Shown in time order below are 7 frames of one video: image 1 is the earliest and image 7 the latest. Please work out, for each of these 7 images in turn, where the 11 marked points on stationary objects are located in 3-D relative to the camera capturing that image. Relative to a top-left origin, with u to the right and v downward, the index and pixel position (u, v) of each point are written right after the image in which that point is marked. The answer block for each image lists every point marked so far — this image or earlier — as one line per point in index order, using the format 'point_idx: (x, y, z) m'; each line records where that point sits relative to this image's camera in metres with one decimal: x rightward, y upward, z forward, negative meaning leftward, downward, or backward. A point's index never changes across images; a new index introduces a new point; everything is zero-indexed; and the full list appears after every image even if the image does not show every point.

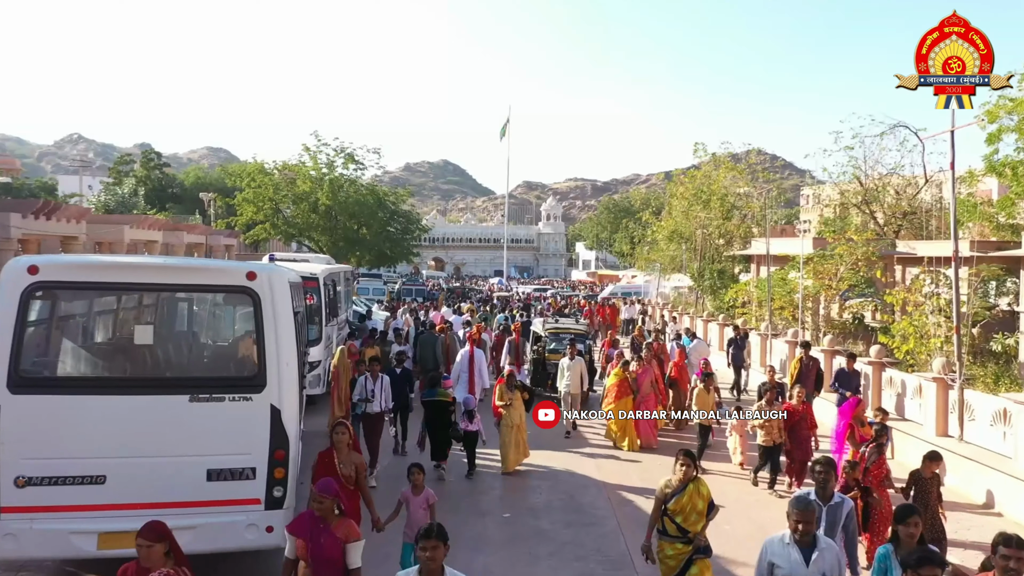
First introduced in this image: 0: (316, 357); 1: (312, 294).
0: (-3.2, -1.2, +13.8) m
1: (-3.3, -0.1, +13.9) m
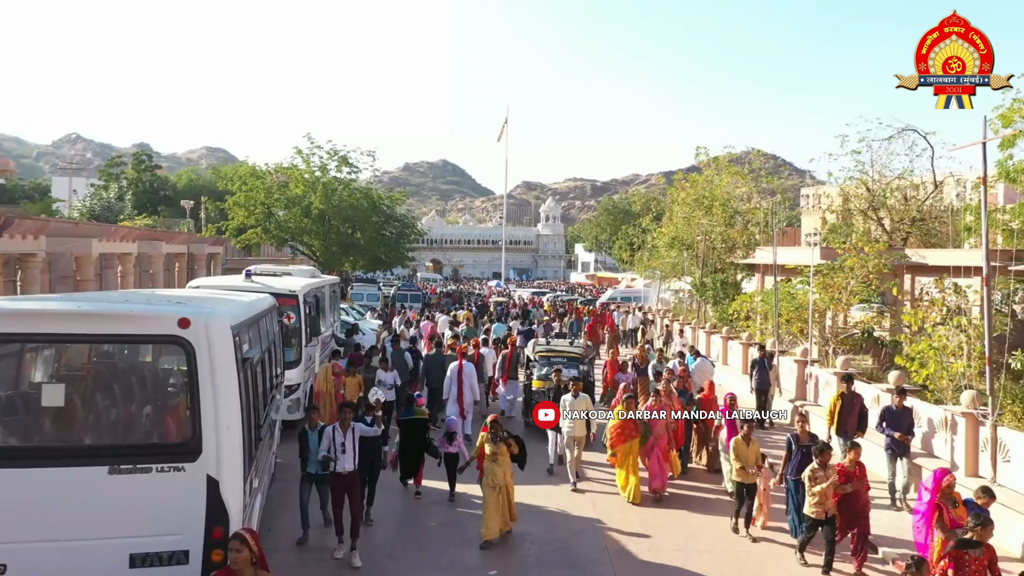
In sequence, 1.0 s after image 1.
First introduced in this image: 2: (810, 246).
0: (-3.4, -1.4, +13.0) m
1: (-3.4, -0.4, +13.1) m
2: (+7.0, +1.0, +19.5) m
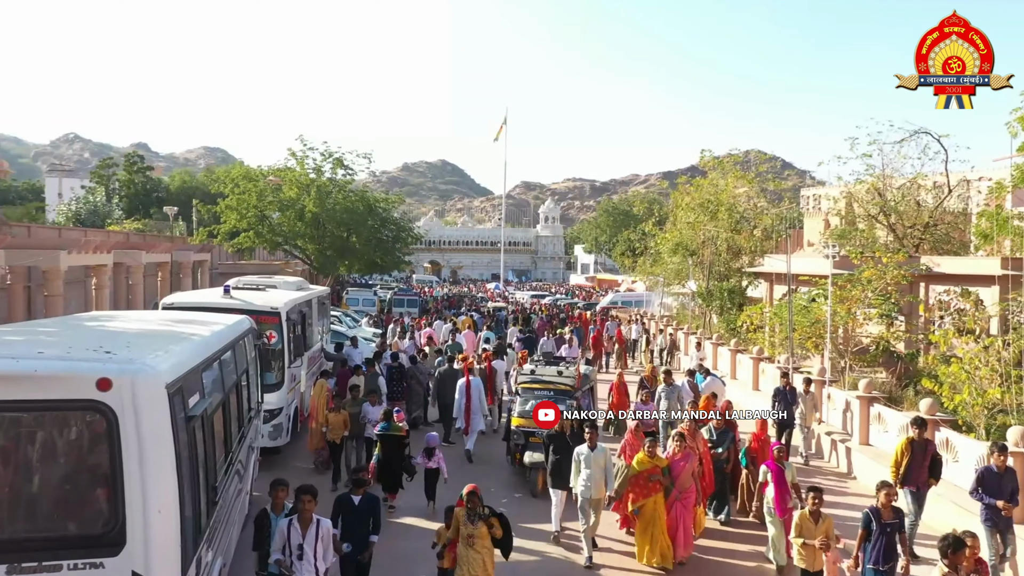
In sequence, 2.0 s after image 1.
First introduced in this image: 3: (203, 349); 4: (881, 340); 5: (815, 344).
0: (-3.4, -1.7, +12.1) m
1: (-3.5, -0.6, +12.1) m
2: (+7.0, +0.7, +18.6) m
3: (-2.2, -0.4, +6.0) m
4: (+7.2, -1.0, +16.3) m
5: (+6.1, -1.1, +16.8) m
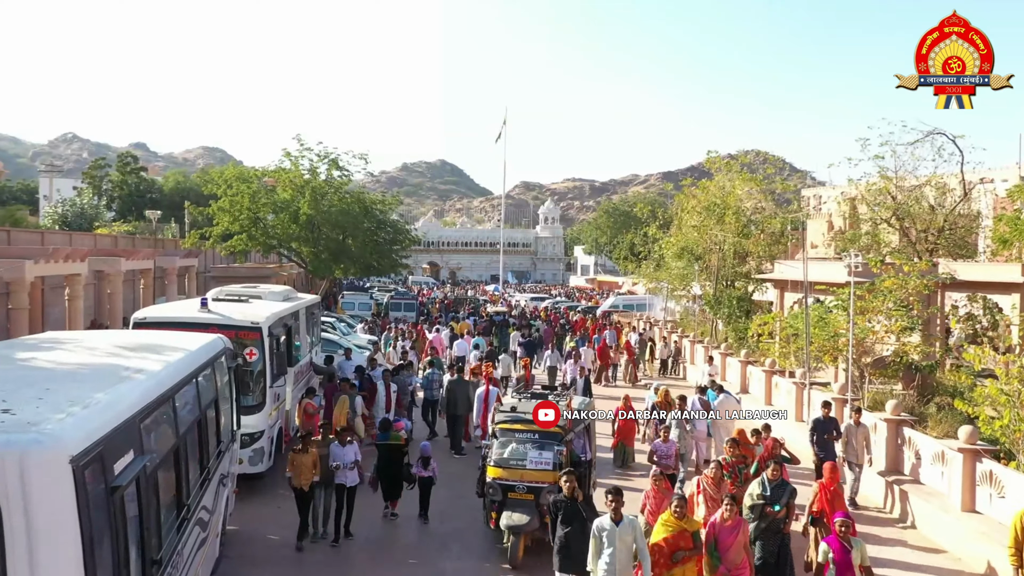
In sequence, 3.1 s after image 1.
0: (-3.4, -1.9, +11.1) m
1: (-3.5, -0.8, +11.2) m
2: (+7.0, +0.5, +17.7) m
3: (-2.2, -0.6, +5.1) m
4: (+7.2, -1.2, +15.4) m
5: (+6.1, -1.3, +15.9) m
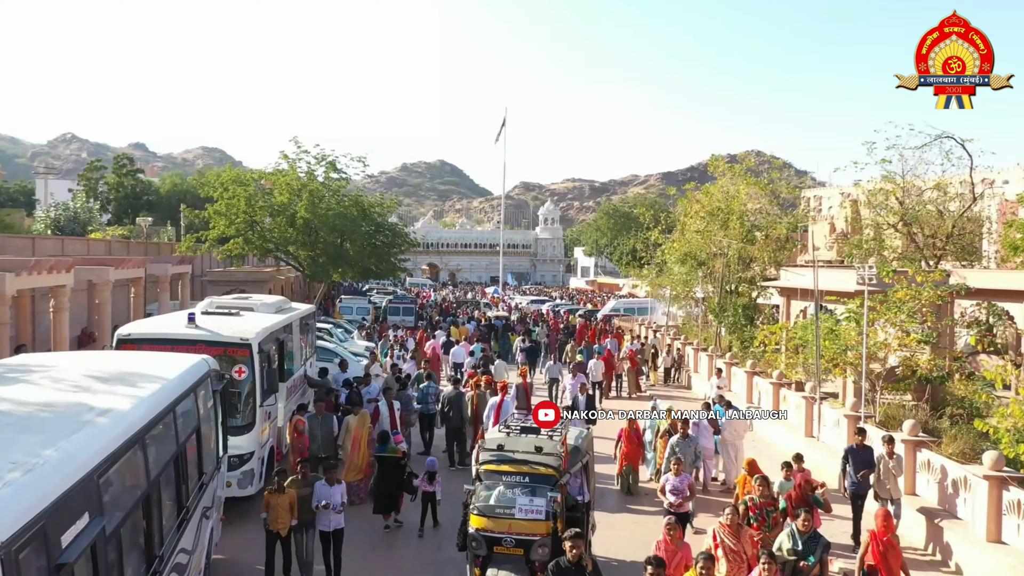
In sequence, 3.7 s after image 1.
0: (-3.4, -2.1, +10.7) m
1: (-3.5, -1.0, +10.8) m
2: (+7.0, +0.4, +17.3) m
3: (-2.2, -0.8, +4.6) m
4: (+7.2, -1.4, +14.9) m
5: (+6.1, -1.5, +15.5) m
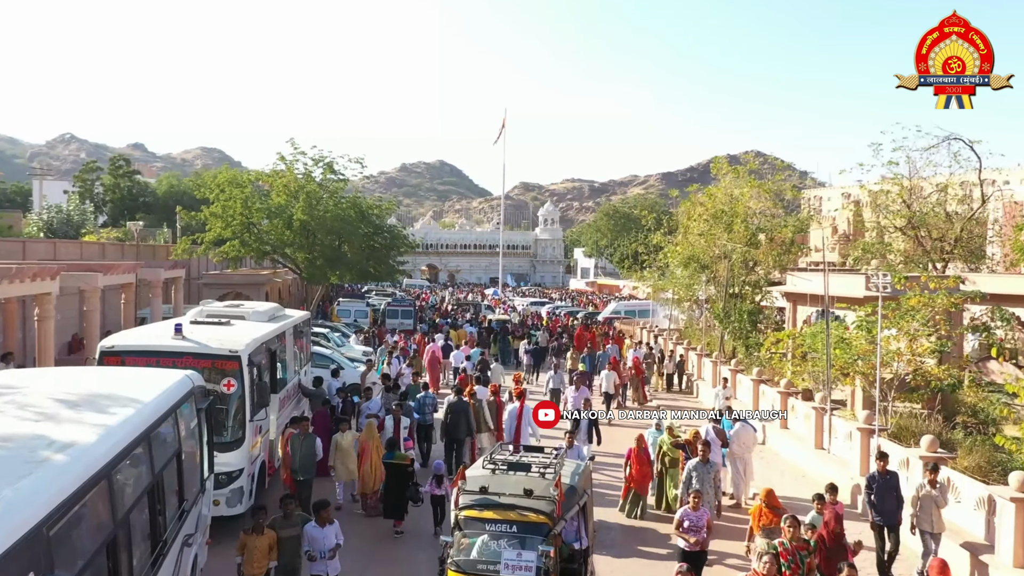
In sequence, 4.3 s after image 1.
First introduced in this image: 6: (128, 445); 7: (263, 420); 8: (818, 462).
0: (-3.4, -2.2, +10.2) m
1: (-3.4, -1.1, +10.3) m
2: (+7.0, +0.2, +16.8) m
3: (-2.2, -0.9, +4.2) m
4: (+7.2, -1.5, +14.5) m
5: (+6.1, -1.6, +15.0) m
6: (-2.4, -1.0, +5.3) m
7: (-3.4, -1.8, +11.4) m
8: (+4.9, -2.8, +13.6) m
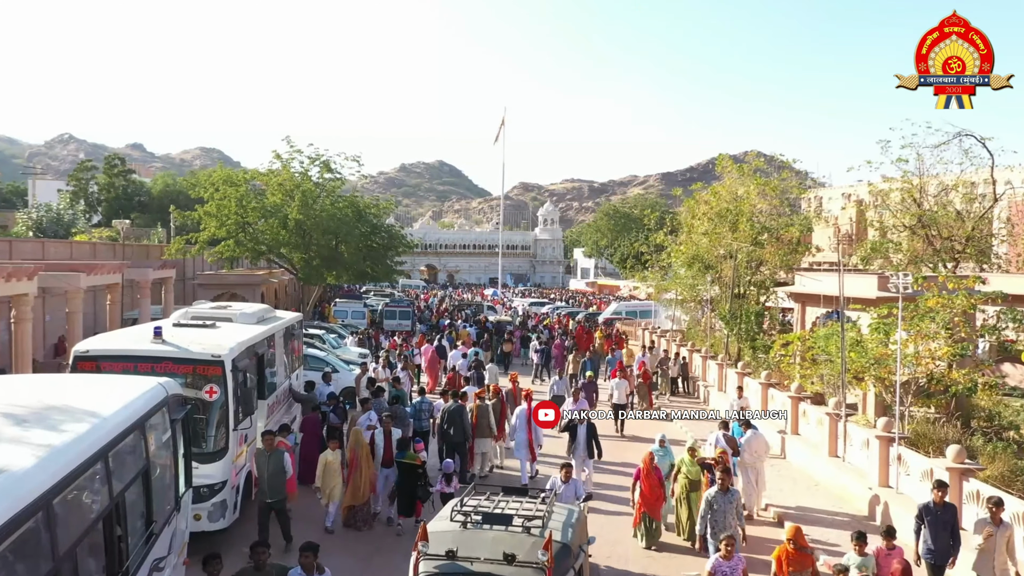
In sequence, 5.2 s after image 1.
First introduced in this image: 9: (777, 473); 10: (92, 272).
0: (-3.4, -2.2, +9.6) m
1: (-3.4, -1.1, +9.7) m
2: (+7.0, +0.2, +16.2) m
3: (-2.2, -0.9, +3.6) m
4: (+7.2, -1.5, +13.9) m
5: (+6.1, -1.6, +14.4) m
6: (-2.4, -1.0, +4.7) m
7: (-3.4, -1.8, +10.7) m
8: (+4.9, -2.8, +13.0) m
9: (+4.3, -3.0, +13.8) m
10: (-8.6, +0.3, +17.2) m
